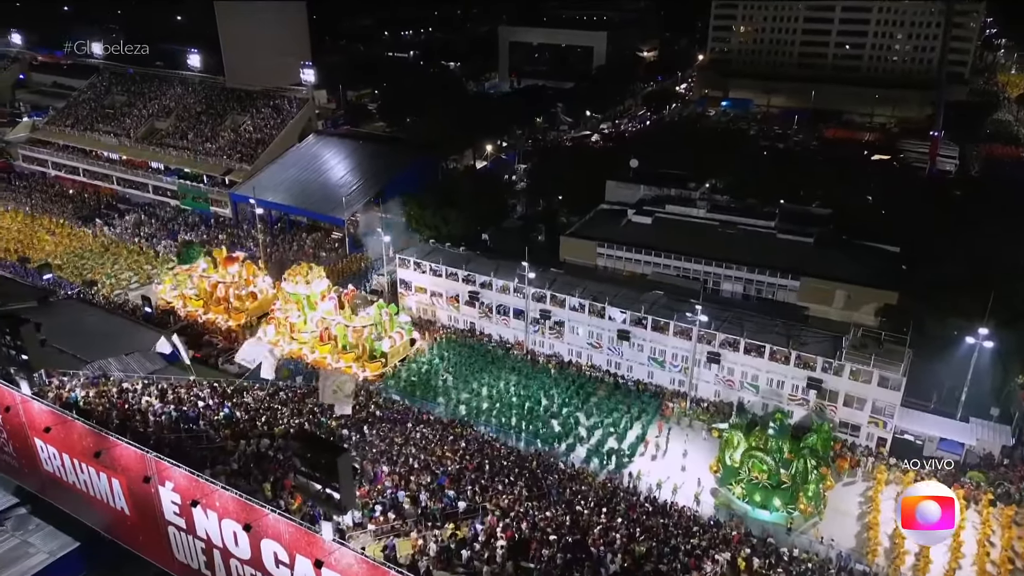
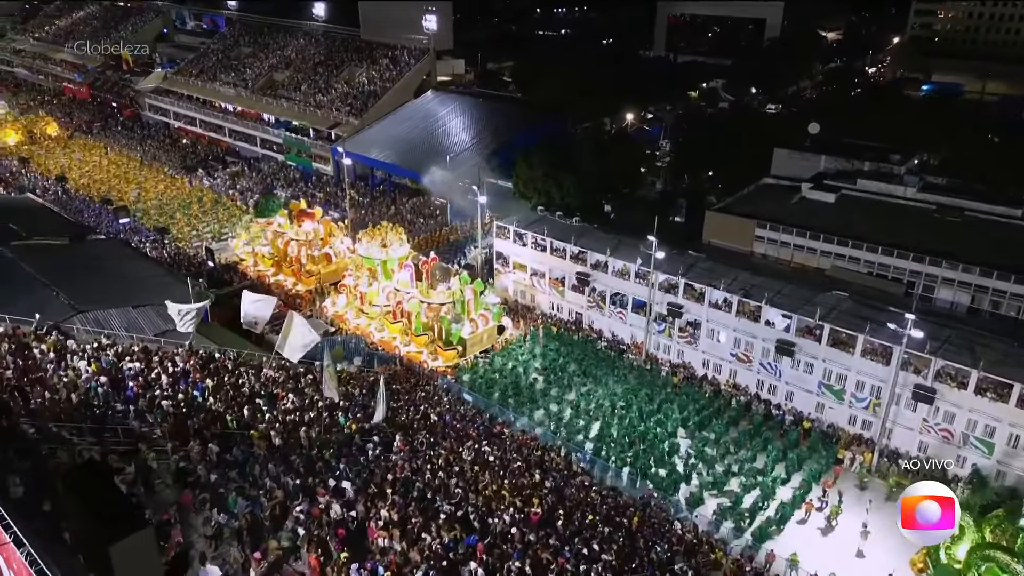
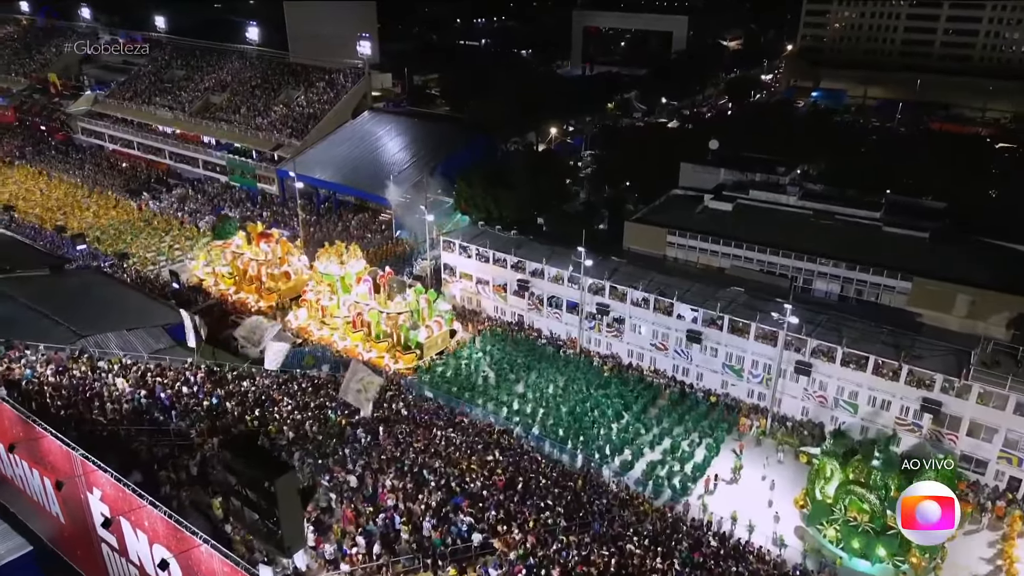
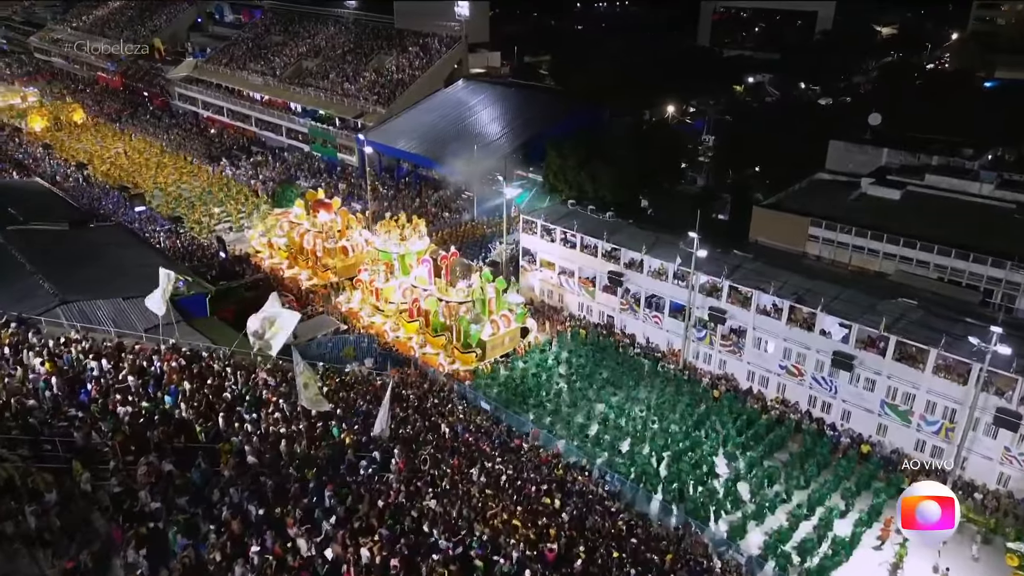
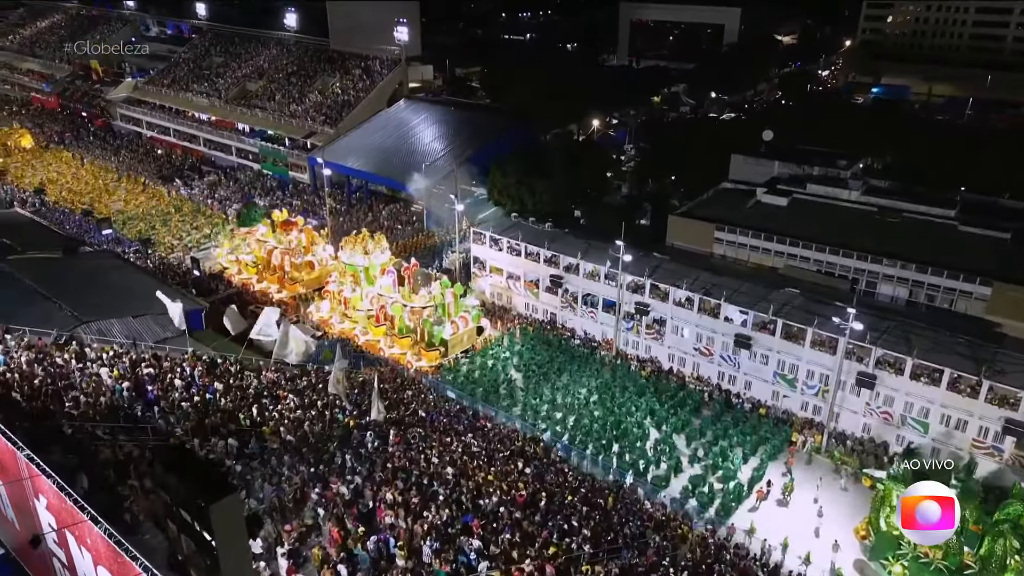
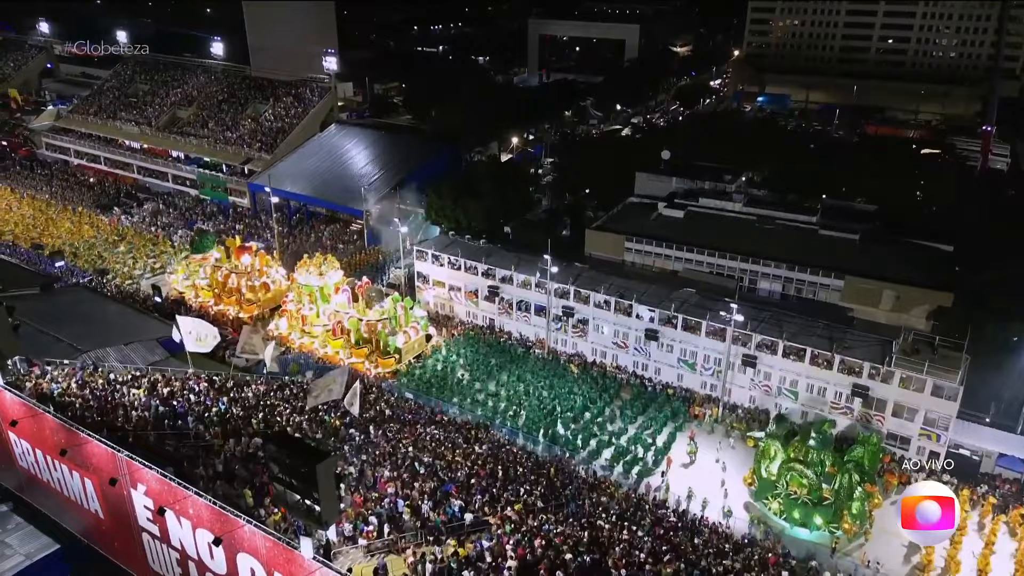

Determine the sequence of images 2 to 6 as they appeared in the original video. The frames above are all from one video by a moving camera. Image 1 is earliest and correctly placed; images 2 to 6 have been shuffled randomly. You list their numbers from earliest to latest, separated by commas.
6, 3, 5, 2, 4
